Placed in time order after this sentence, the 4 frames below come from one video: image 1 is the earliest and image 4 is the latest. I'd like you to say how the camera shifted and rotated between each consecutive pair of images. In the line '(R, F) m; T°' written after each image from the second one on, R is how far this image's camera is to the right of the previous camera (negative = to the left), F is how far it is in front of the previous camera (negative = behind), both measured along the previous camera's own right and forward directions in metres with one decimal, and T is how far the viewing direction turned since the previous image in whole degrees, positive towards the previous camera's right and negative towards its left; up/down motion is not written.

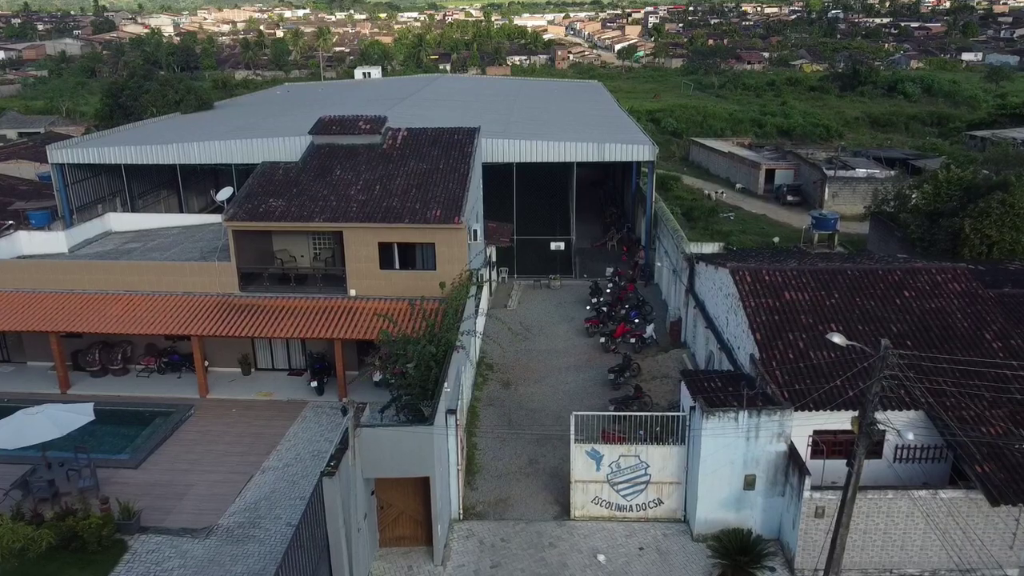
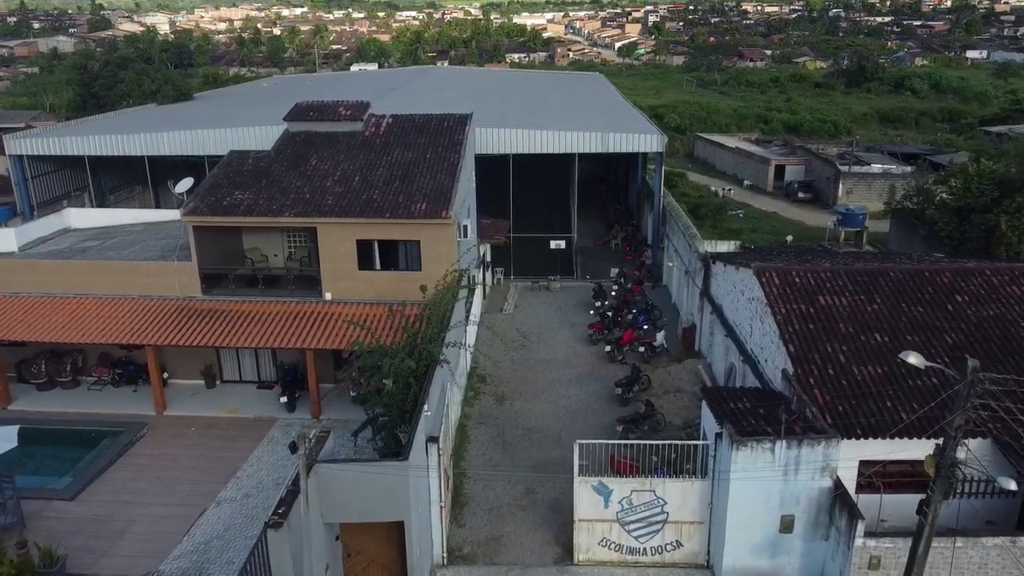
(+0.1, +2.2) m; 0°
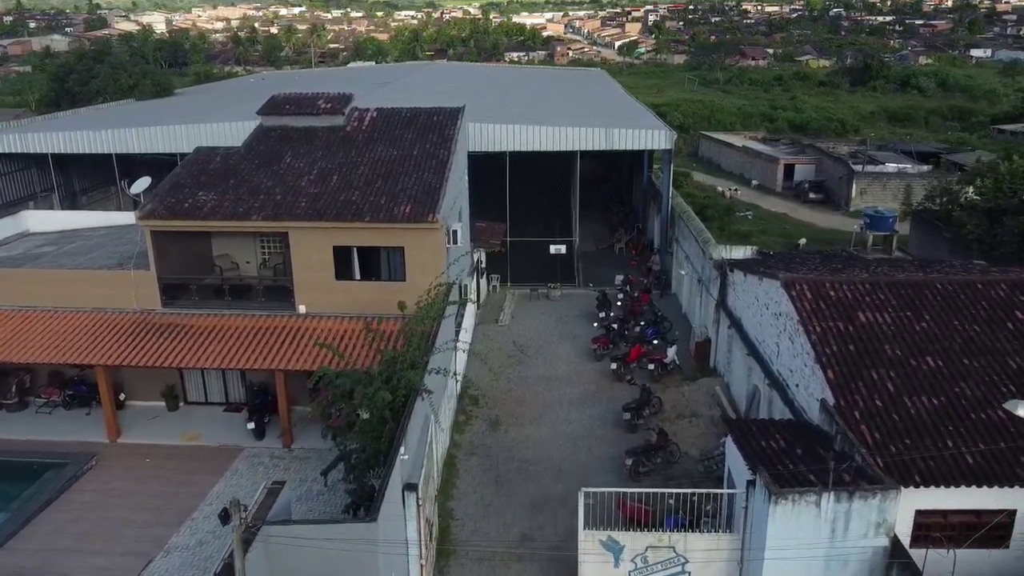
(+0.1, +1.9) m; 0°
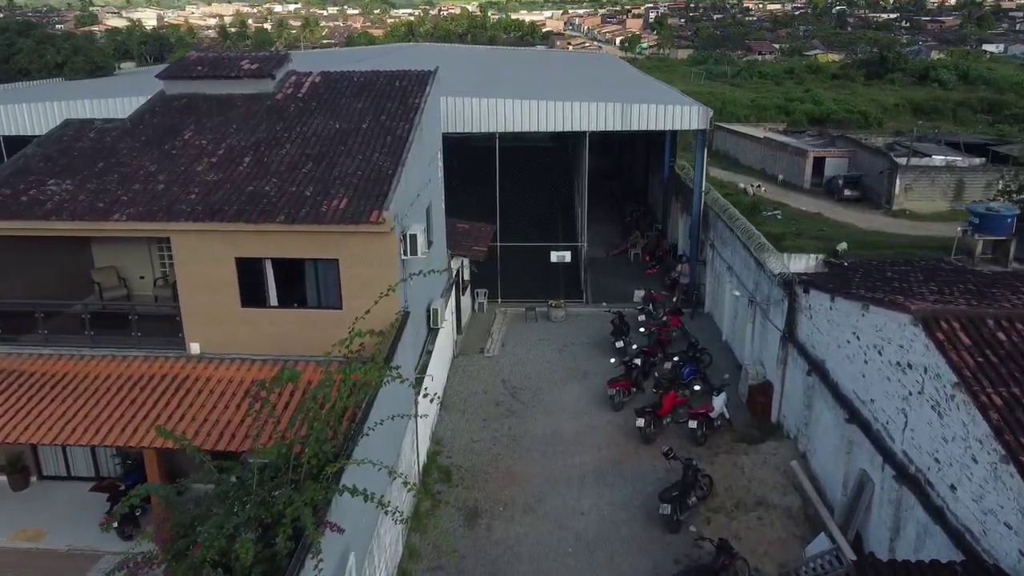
(+0.2, +4.9) m; 0°
